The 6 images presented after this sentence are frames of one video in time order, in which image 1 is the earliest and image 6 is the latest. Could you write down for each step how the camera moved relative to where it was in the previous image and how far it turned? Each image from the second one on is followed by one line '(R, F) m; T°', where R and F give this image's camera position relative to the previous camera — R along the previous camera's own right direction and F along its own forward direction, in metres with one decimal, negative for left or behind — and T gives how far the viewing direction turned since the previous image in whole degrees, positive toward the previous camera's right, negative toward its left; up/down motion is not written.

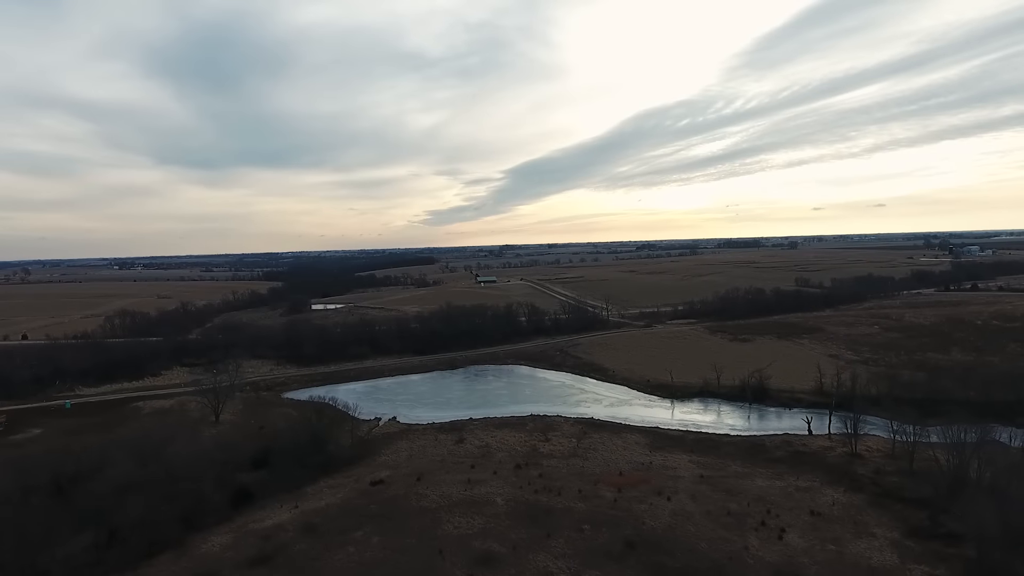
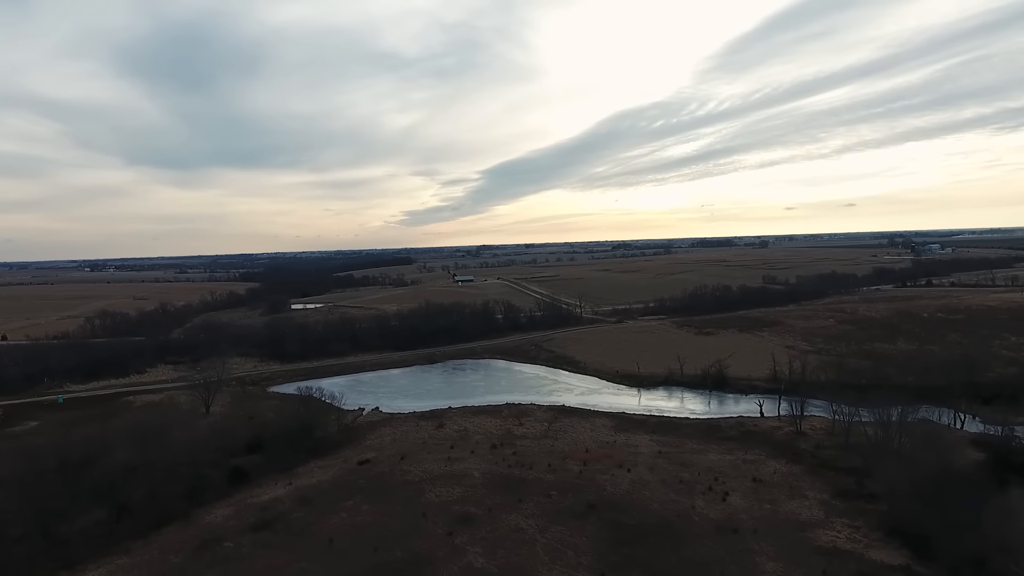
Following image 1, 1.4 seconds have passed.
(+0.1, -1.6) m; +2°
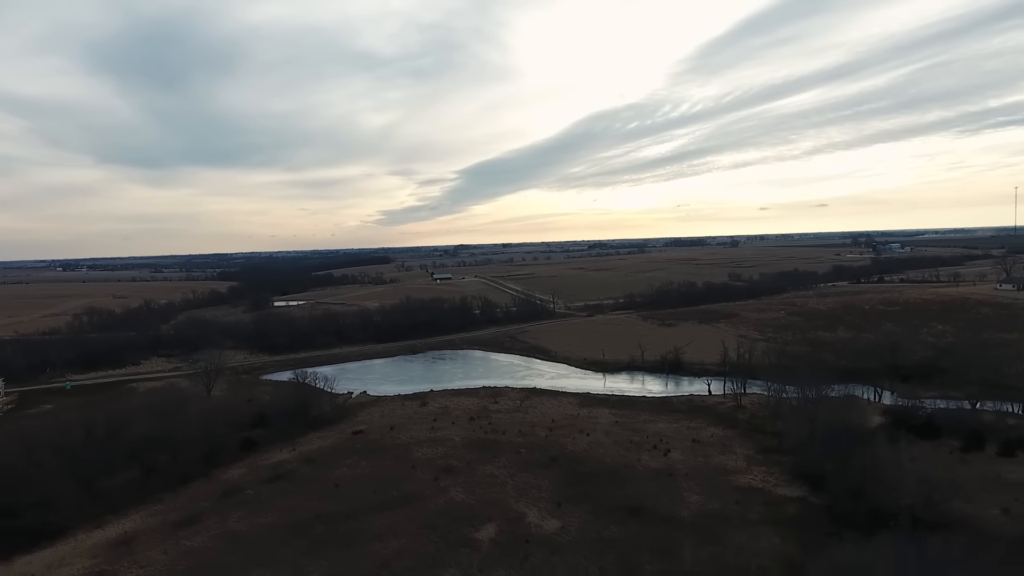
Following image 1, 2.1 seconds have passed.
(+0.1, -2.7) m; +2°
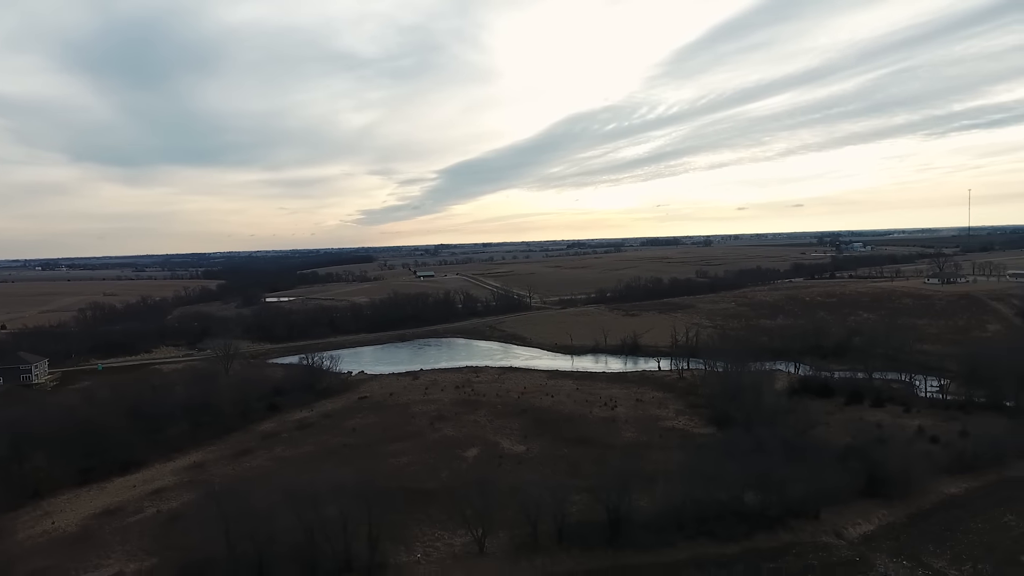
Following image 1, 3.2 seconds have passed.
(+0.1, -4.4) m; +2°
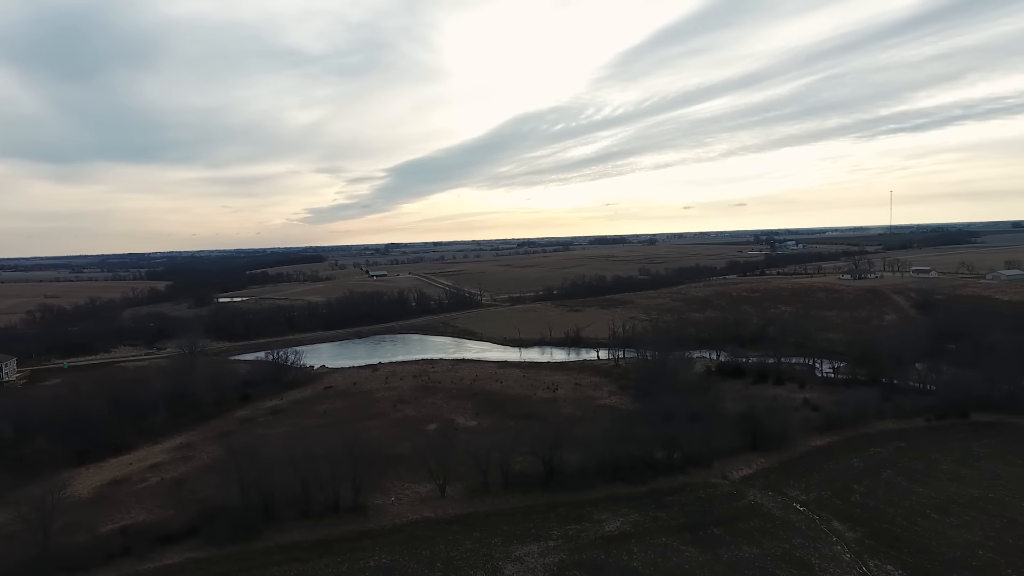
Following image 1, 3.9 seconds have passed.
(-0.1, -2.8) m; +4°
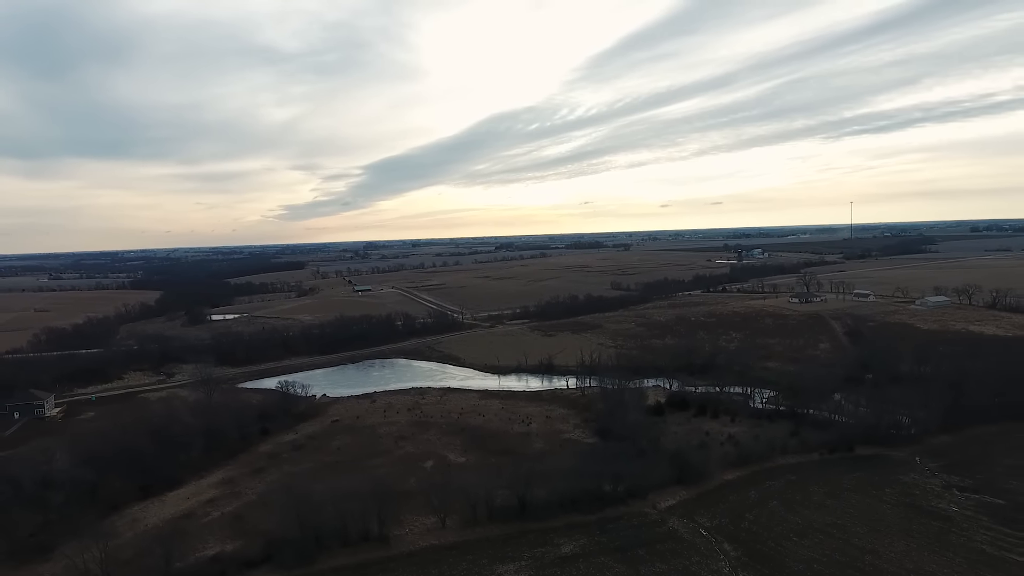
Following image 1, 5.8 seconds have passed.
(-0.2, -4.8) m; +2°
